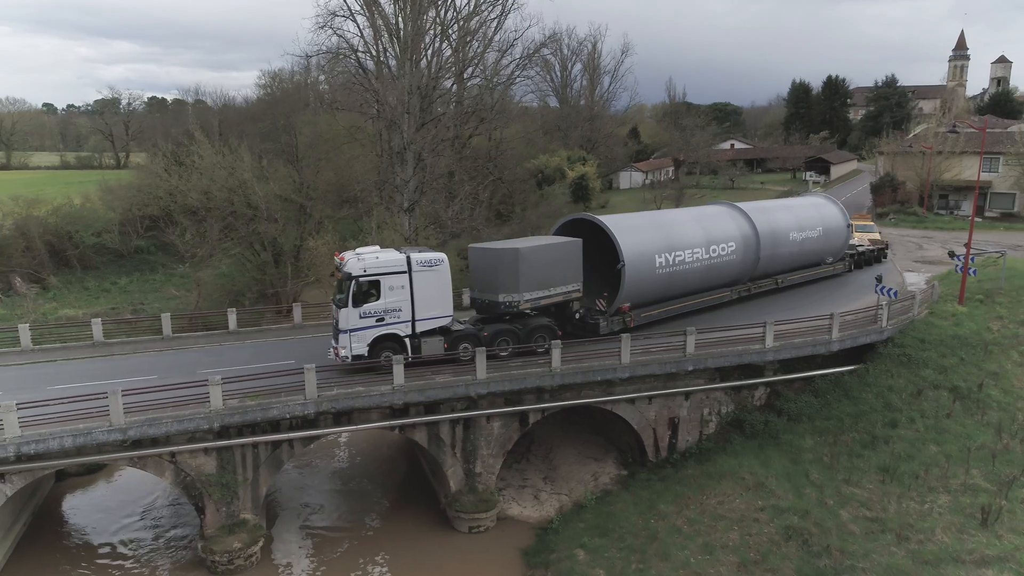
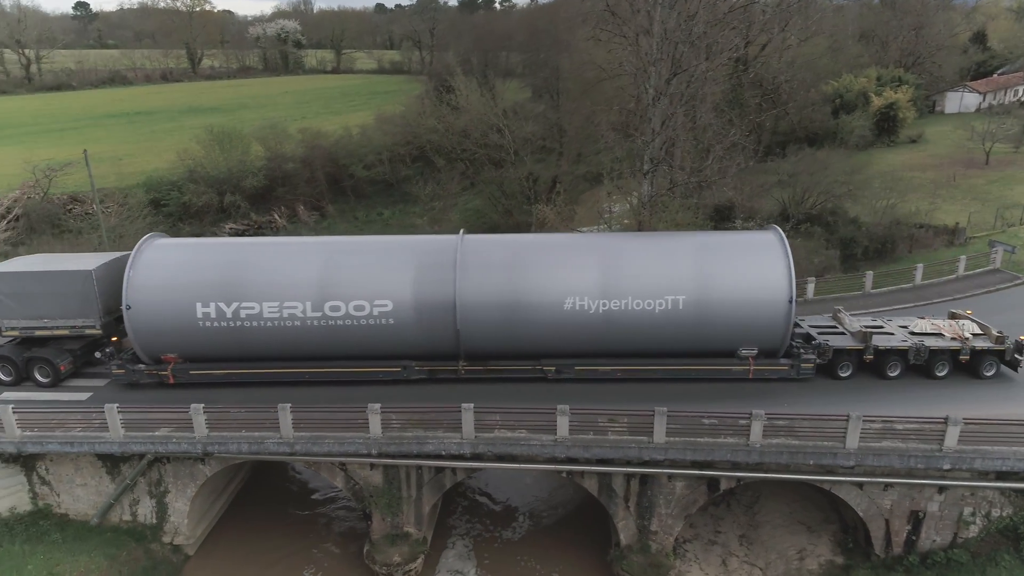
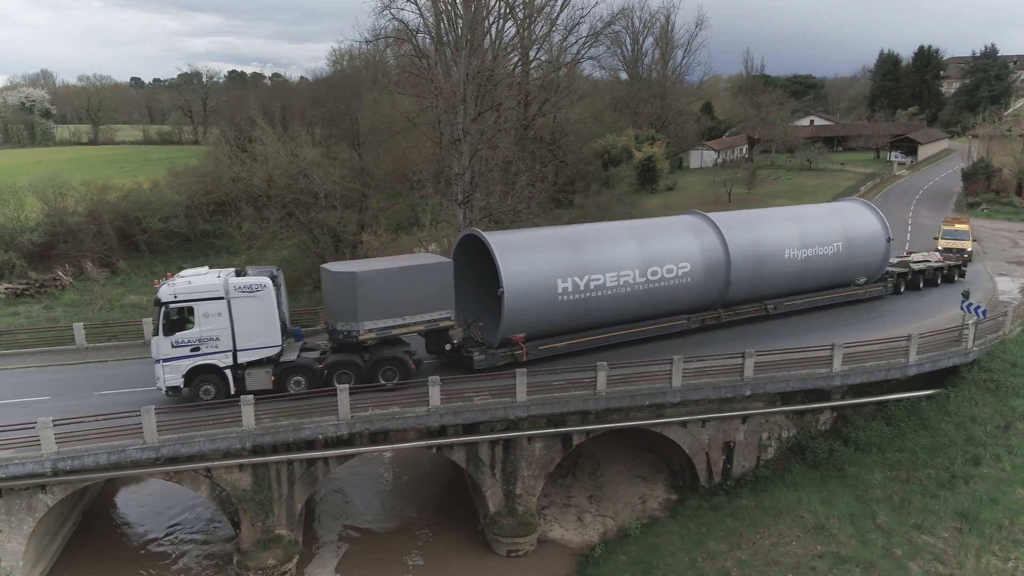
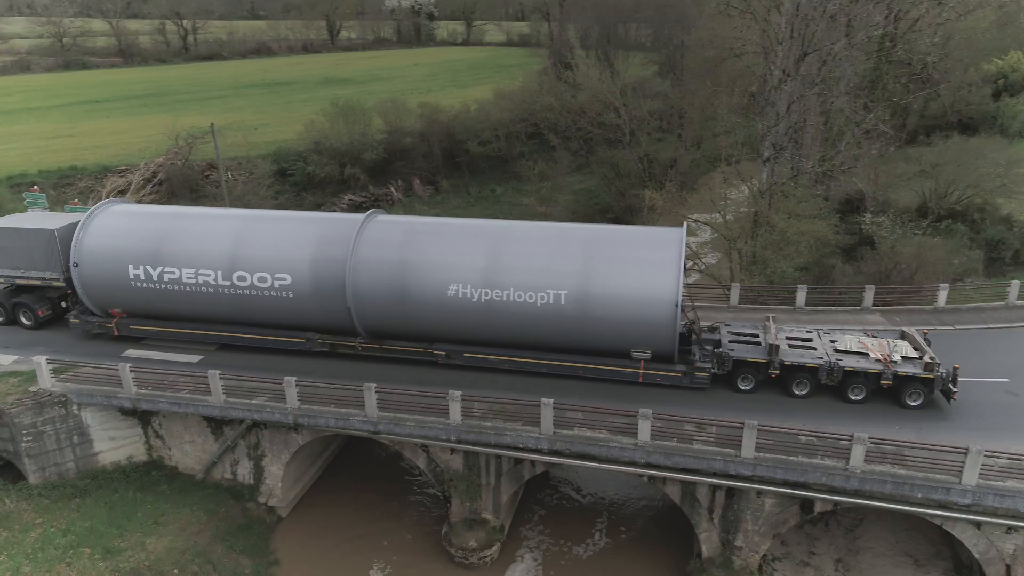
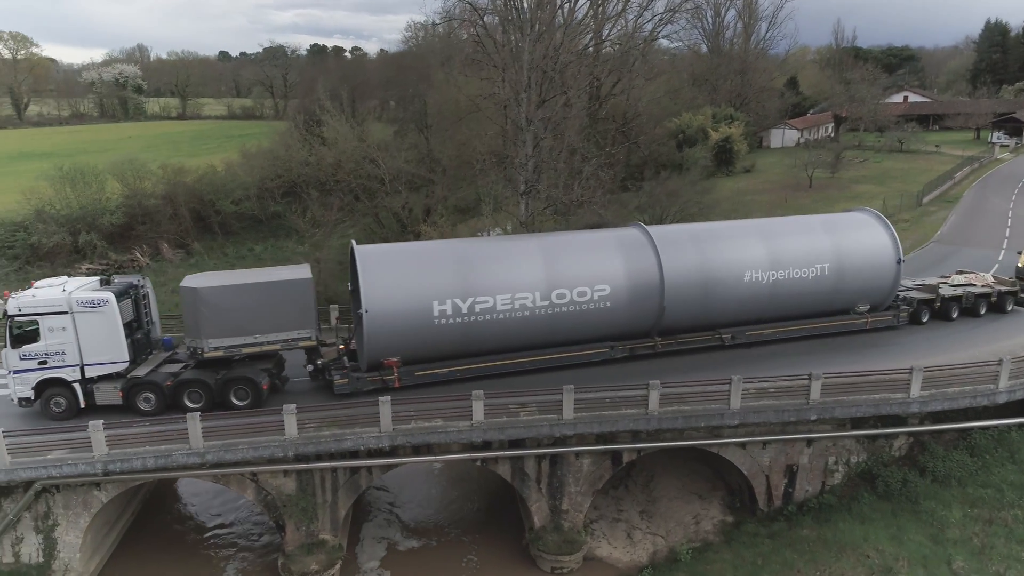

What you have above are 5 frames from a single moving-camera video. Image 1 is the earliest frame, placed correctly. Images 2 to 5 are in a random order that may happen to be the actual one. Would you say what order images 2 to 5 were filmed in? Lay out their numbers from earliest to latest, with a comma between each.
3, 5, 2, 4
